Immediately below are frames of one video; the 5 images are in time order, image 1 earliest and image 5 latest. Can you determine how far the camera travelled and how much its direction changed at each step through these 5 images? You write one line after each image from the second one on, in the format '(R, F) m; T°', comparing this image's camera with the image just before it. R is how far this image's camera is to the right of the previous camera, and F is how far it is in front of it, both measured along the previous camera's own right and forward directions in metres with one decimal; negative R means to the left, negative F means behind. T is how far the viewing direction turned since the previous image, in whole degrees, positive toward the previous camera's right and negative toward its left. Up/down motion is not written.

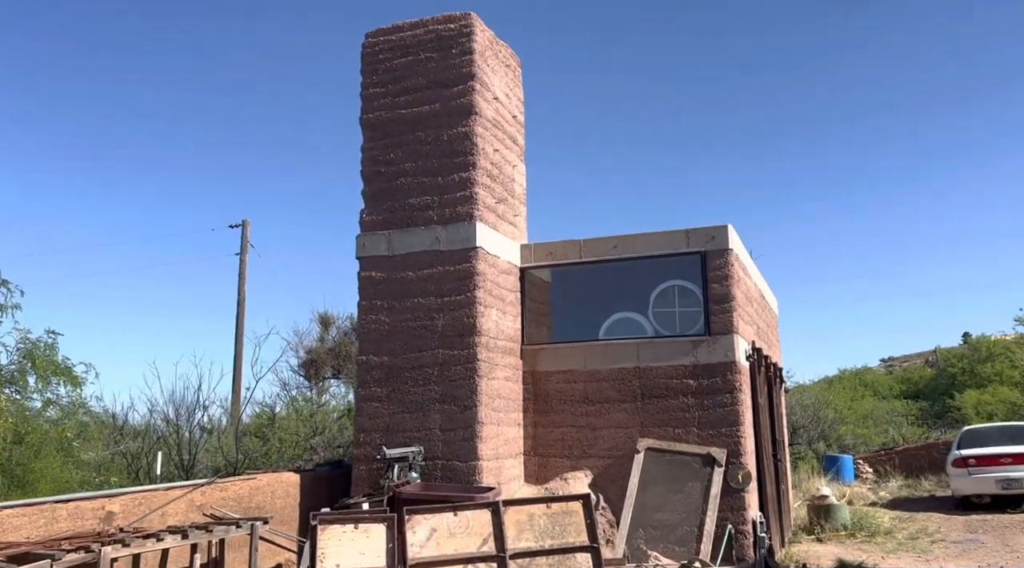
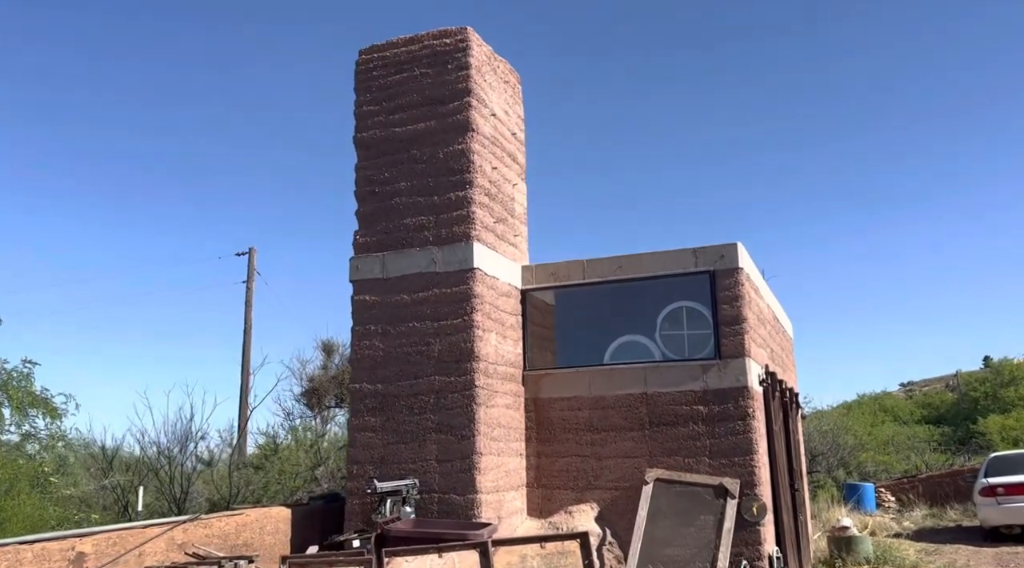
(+0.2, +0.5) m; -1°
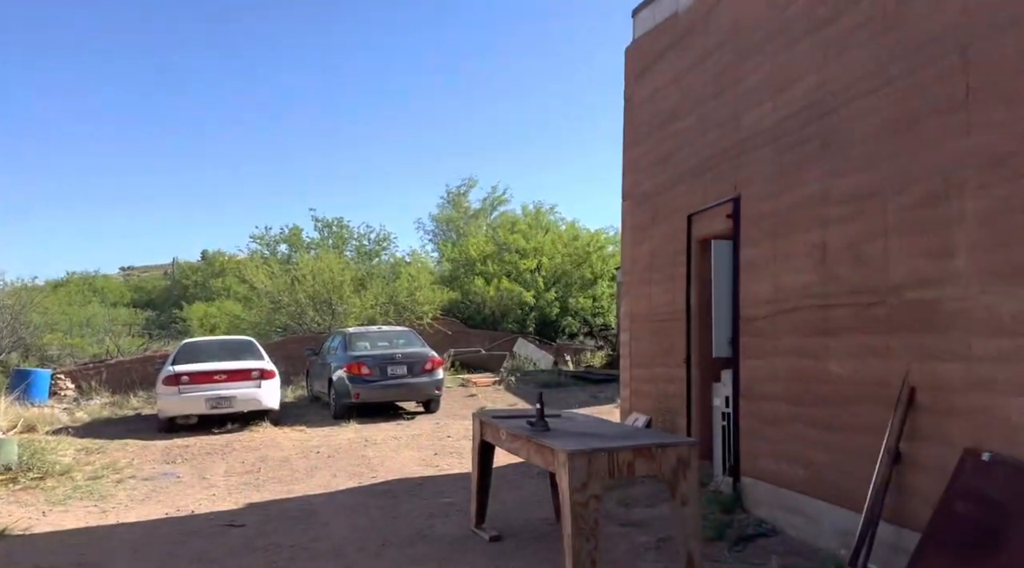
(+1.8, +3.1) m; +44°
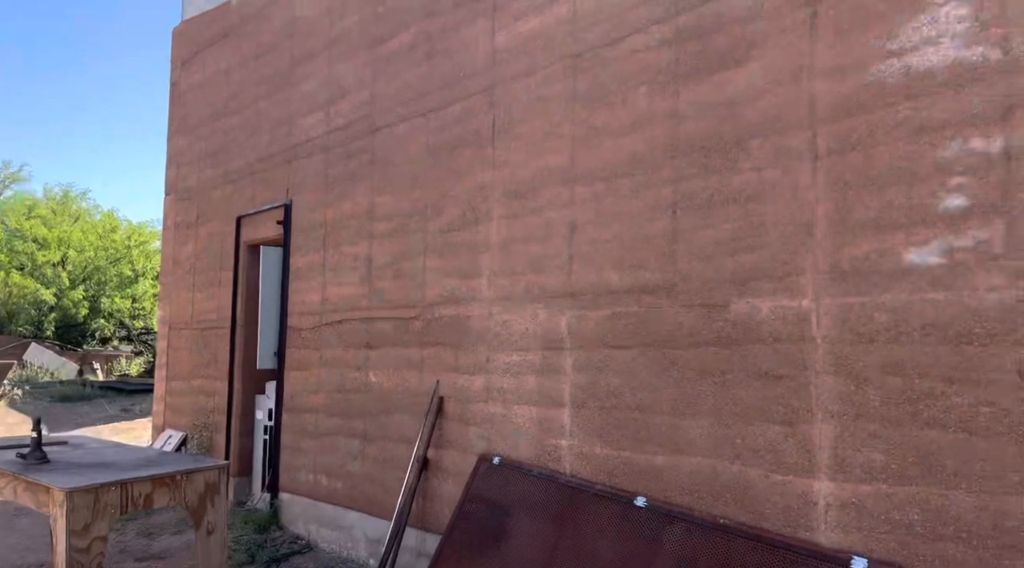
(+0.2, +1.4) m; +27°
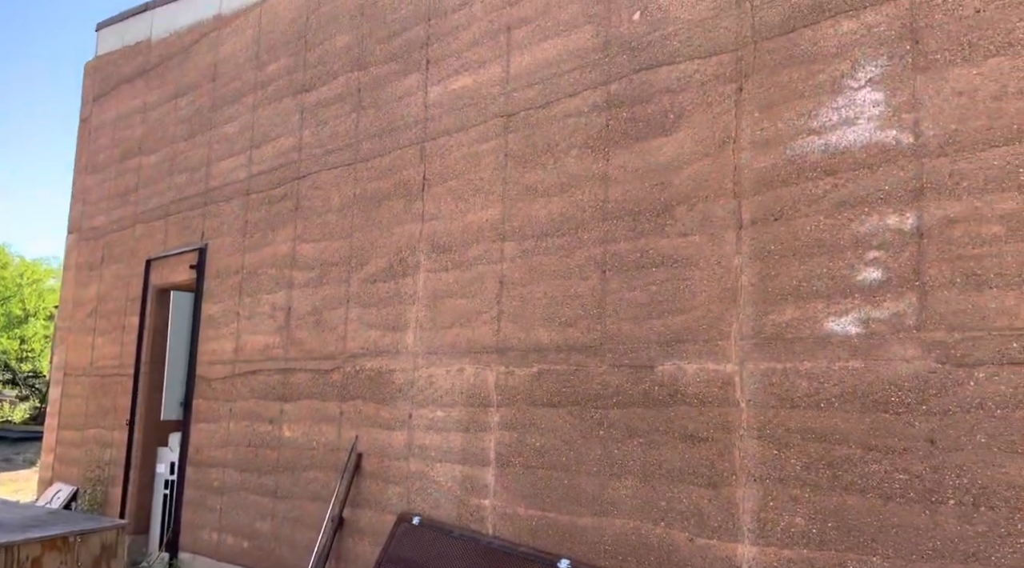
(-1.6, +0.5) m; +7°
